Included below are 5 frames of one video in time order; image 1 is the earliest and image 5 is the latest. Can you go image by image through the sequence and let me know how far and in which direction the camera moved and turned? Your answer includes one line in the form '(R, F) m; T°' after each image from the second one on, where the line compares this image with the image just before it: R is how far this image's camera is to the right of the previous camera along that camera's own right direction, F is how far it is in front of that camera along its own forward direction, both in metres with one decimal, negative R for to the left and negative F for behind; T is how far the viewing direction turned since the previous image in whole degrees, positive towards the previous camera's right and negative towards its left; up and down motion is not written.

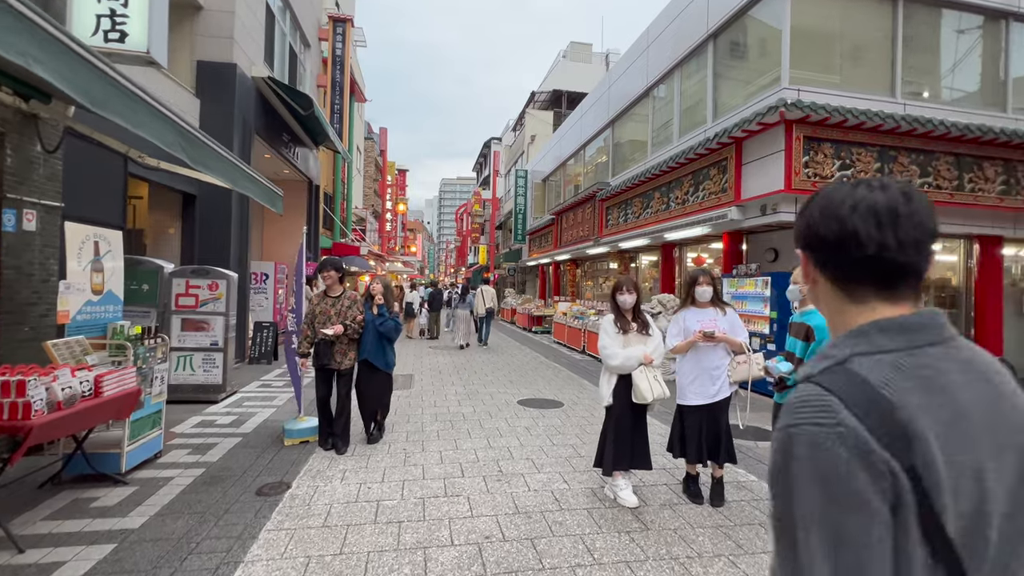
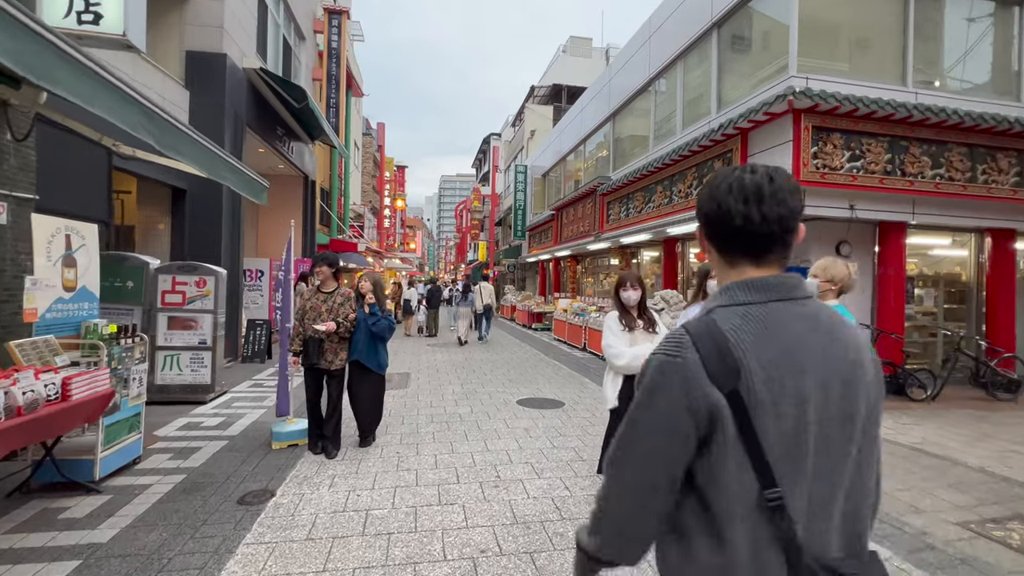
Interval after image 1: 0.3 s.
(0.0, +0.2) m; 0°
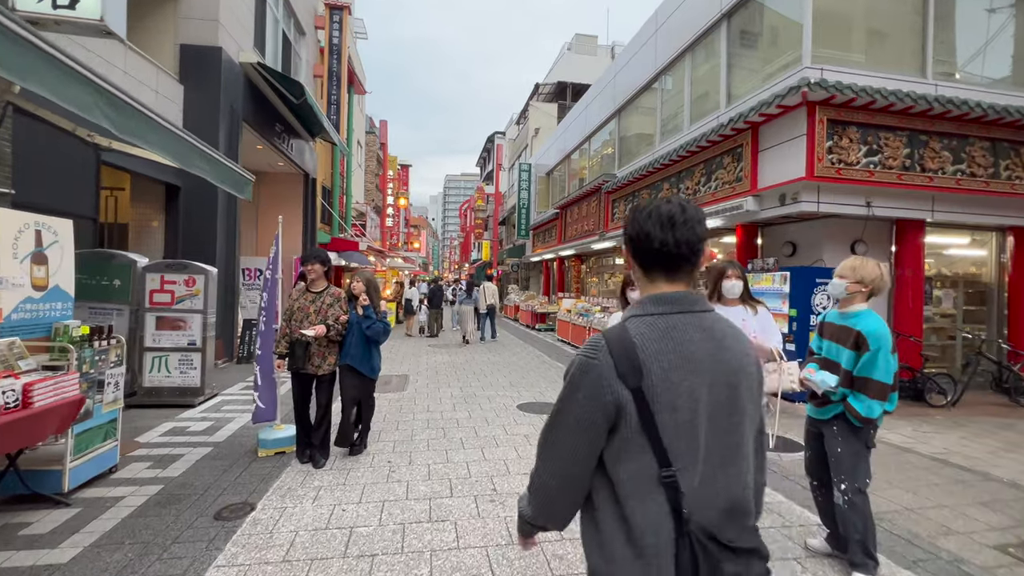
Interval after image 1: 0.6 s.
(+0.1, +0.3) m; -1°
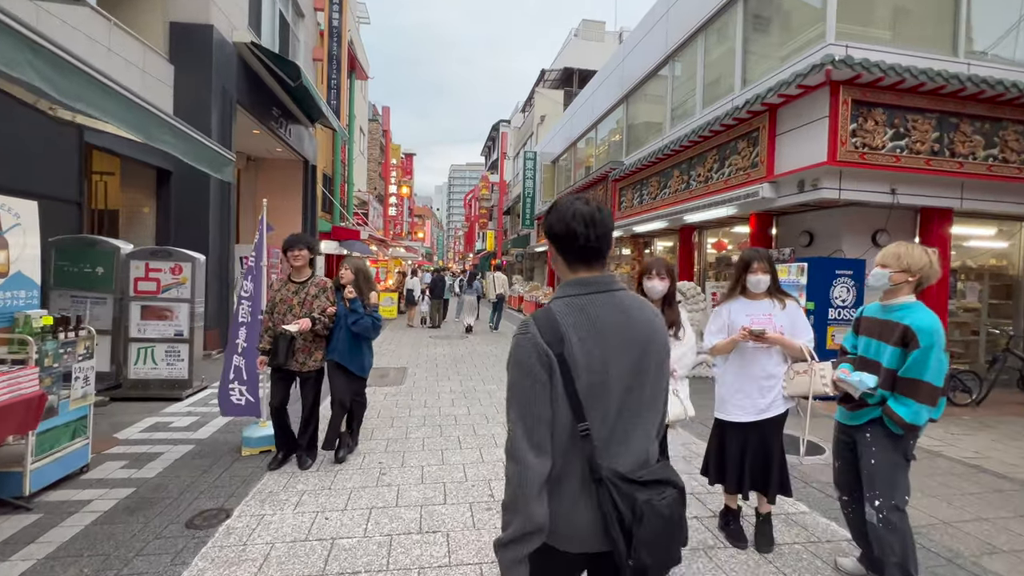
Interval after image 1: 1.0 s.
(0.0, +0.3) m; -1°
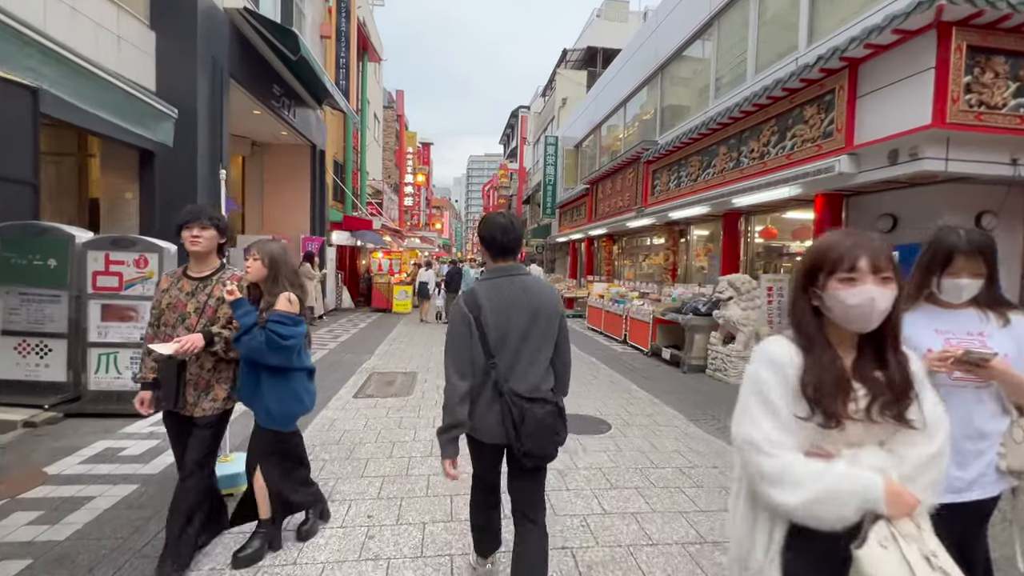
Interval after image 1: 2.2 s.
(-0.1, +1.1) m; -2°
